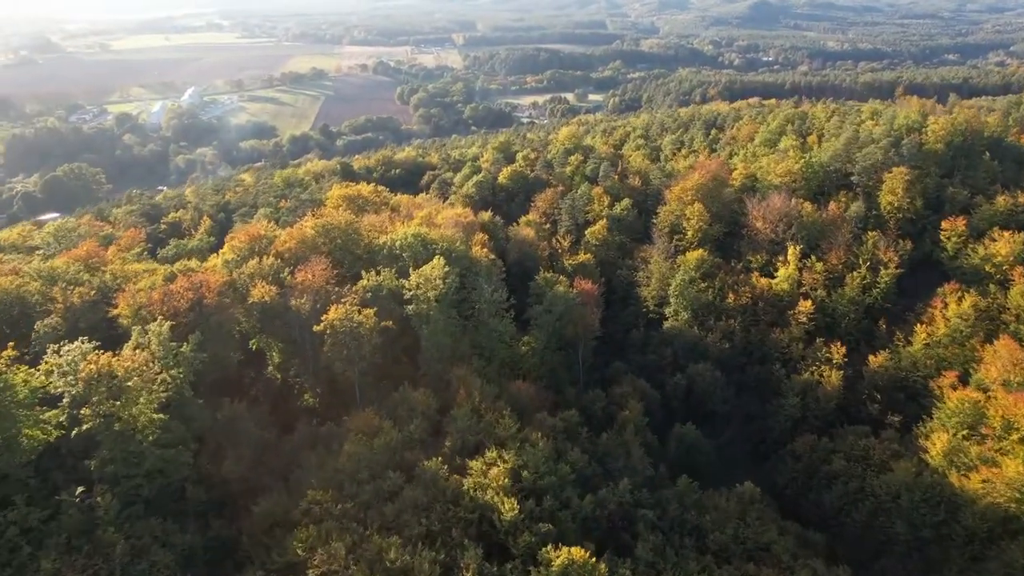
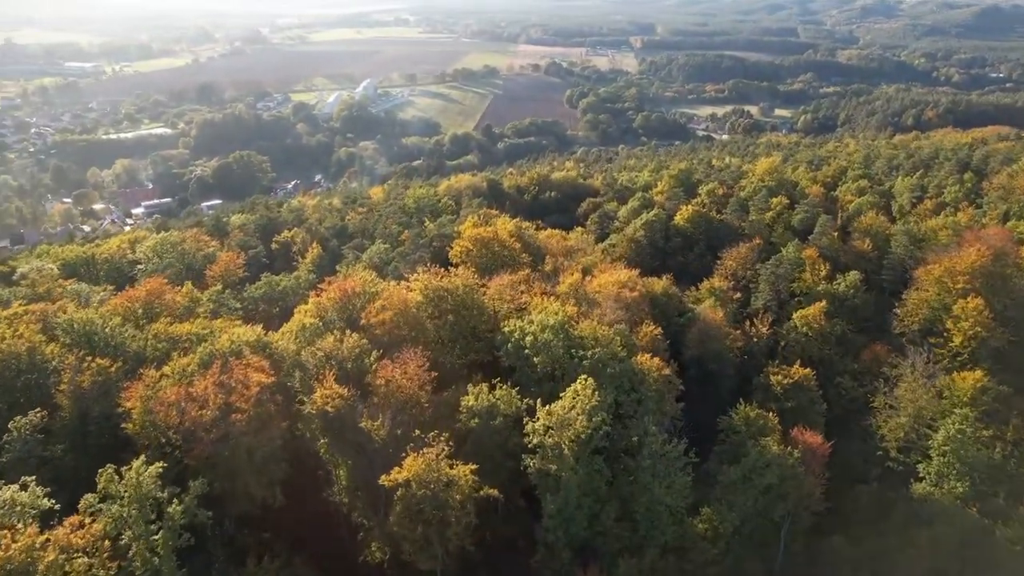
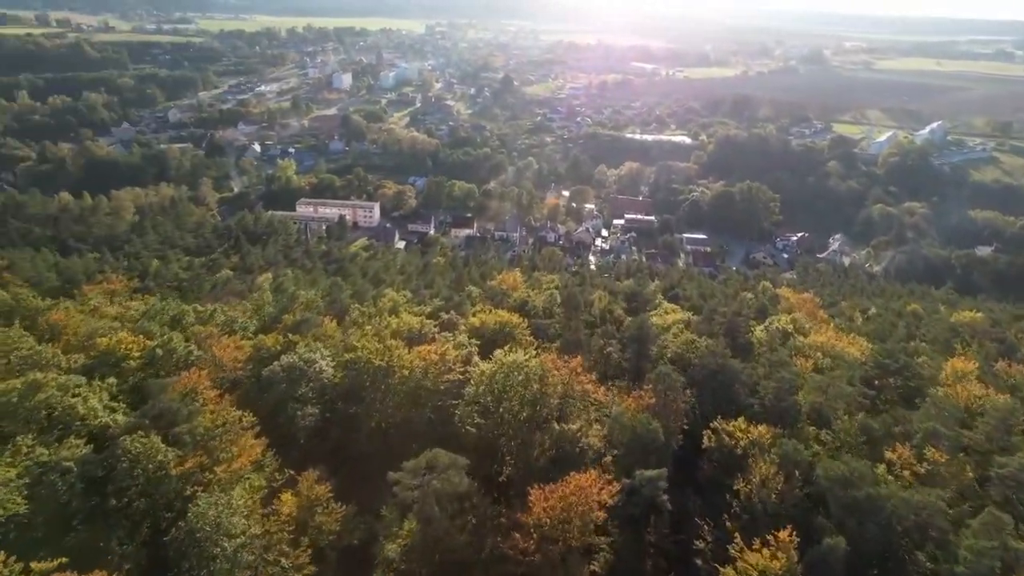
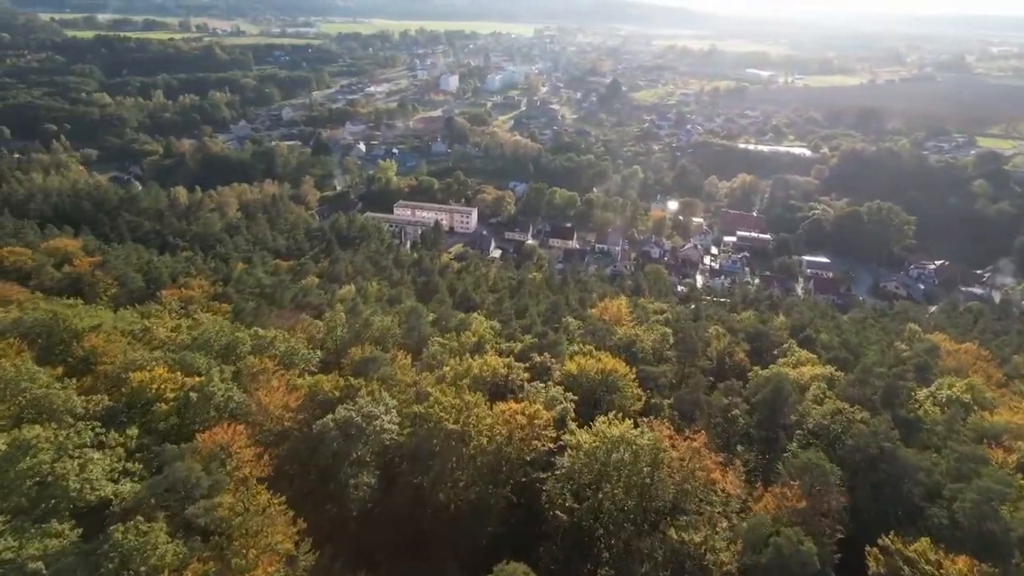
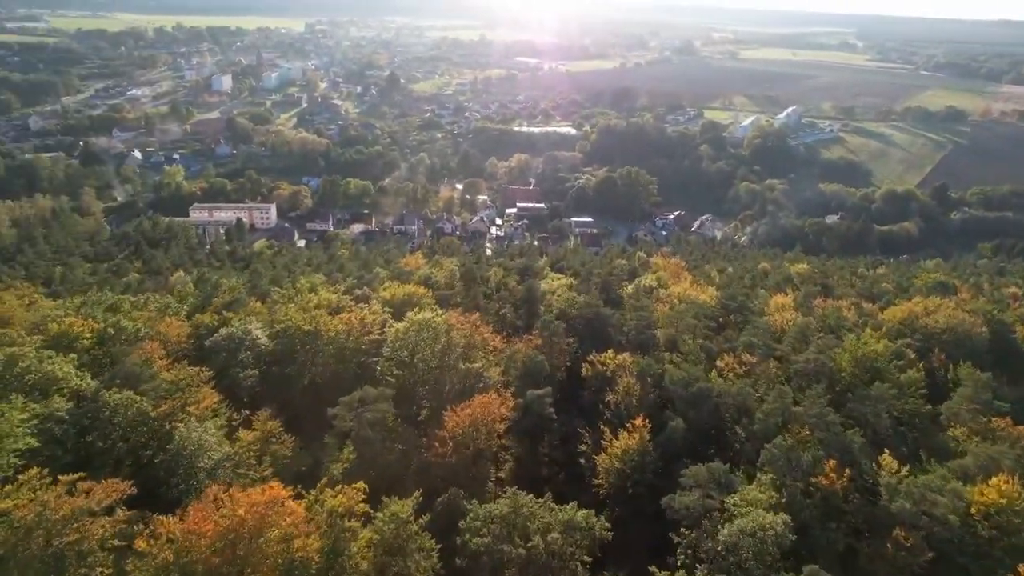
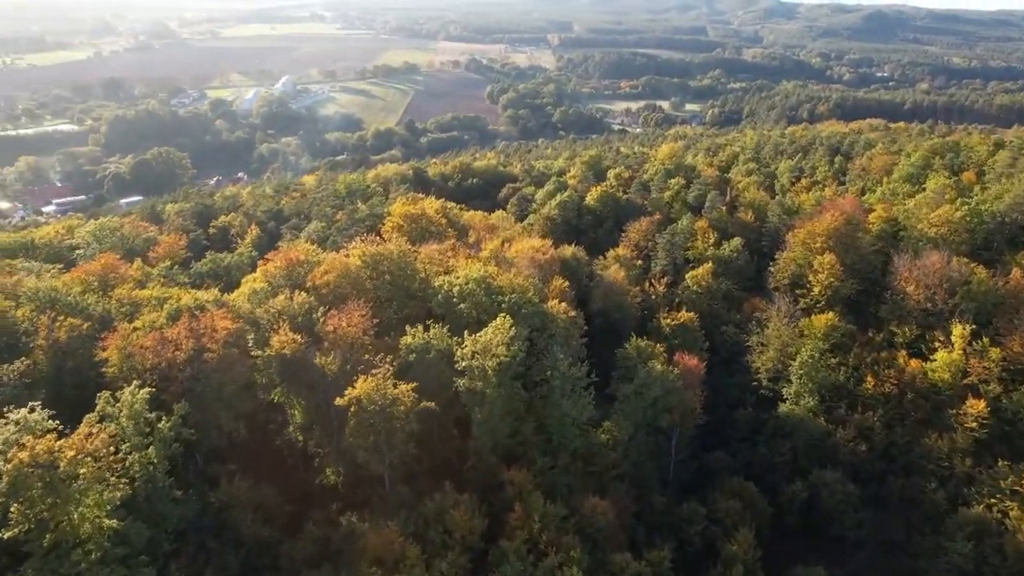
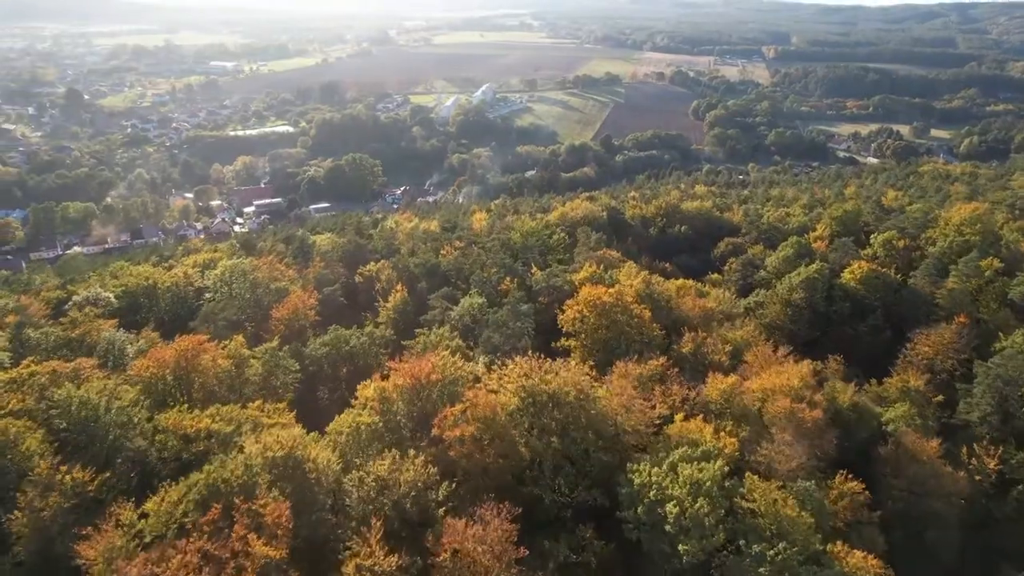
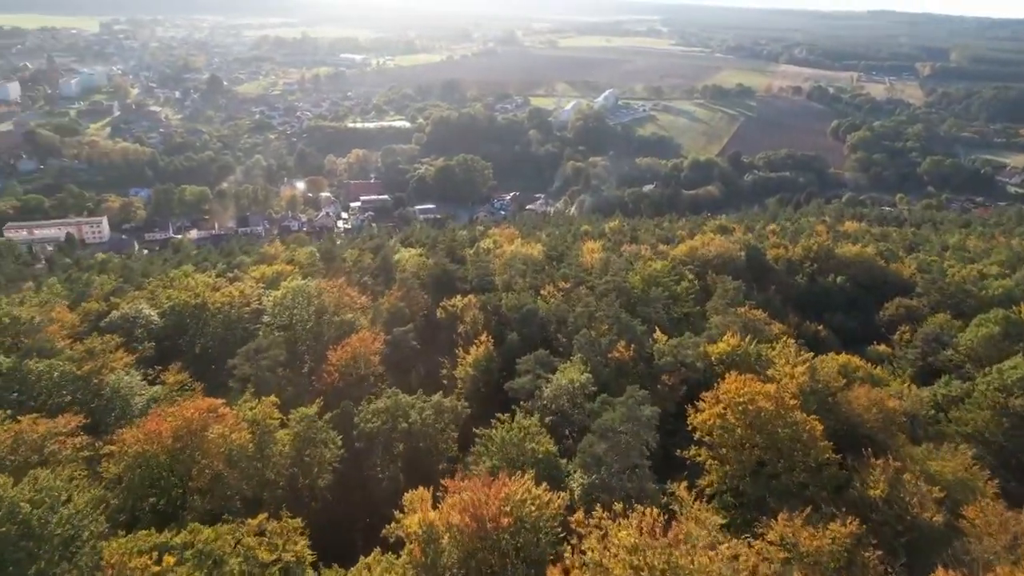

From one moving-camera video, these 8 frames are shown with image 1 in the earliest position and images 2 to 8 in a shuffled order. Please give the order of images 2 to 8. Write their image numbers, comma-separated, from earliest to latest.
6, 2, 7, 8, 5, 3, 4
